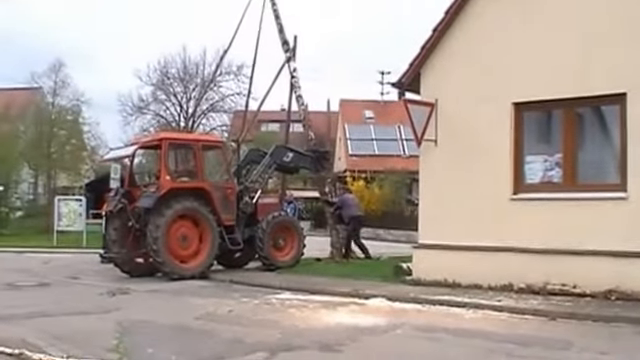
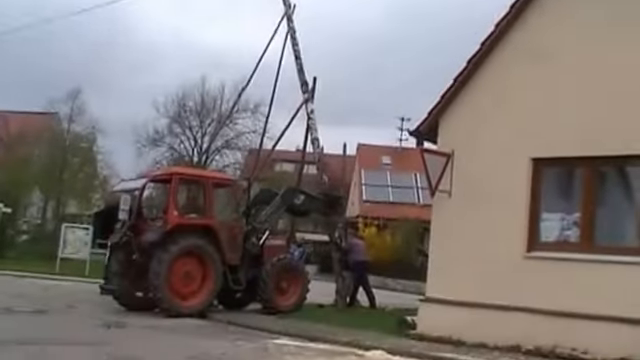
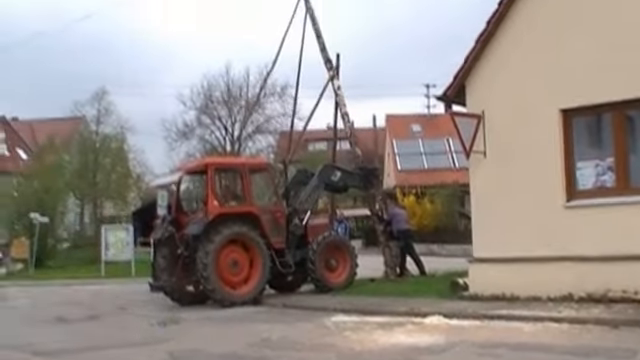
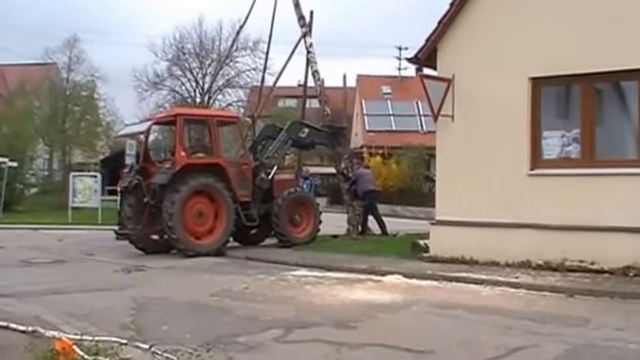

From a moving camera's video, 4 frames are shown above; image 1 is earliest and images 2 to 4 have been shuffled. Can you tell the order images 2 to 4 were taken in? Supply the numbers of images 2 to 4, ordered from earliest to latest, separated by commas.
4, 3, 2
